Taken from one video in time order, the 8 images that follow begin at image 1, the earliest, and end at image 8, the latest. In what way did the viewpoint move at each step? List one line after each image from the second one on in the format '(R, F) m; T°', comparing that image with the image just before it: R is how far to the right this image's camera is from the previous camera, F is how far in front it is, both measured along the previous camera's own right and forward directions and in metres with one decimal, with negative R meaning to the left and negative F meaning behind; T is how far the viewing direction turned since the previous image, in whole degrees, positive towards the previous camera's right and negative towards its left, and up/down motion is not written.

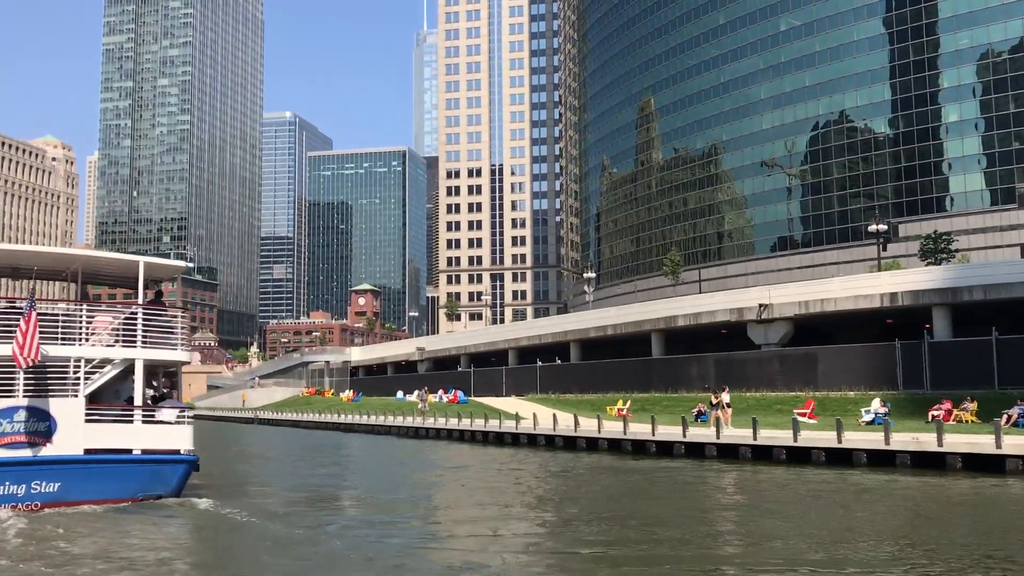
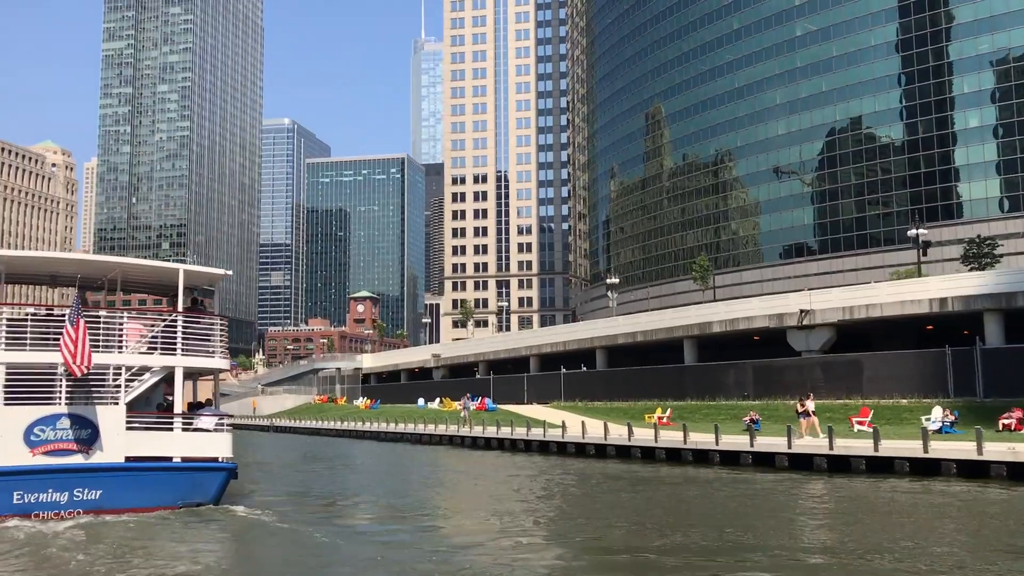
(-1.4, +0.8) m; 0°
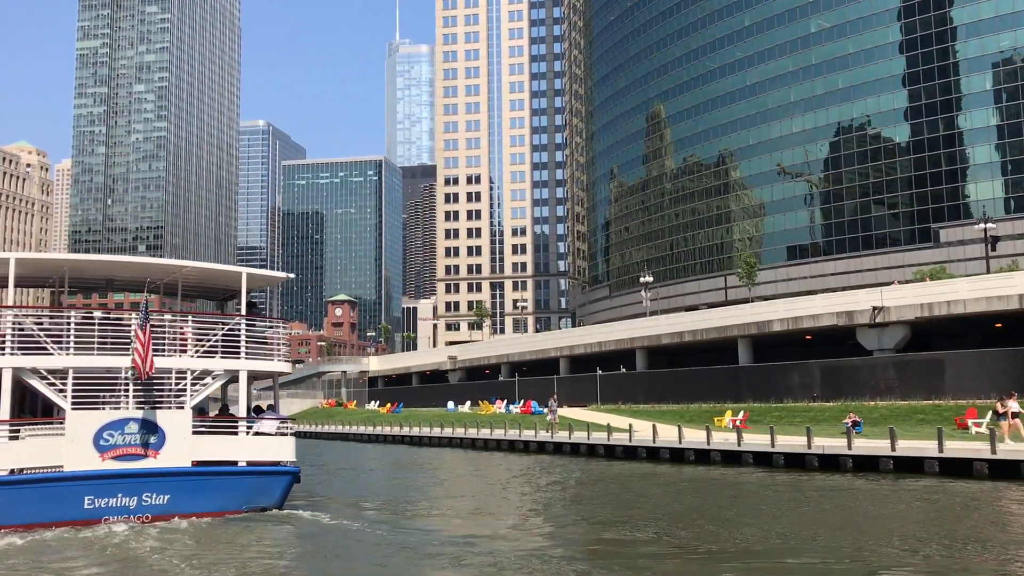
(-2.9, +1.8) m; +2°
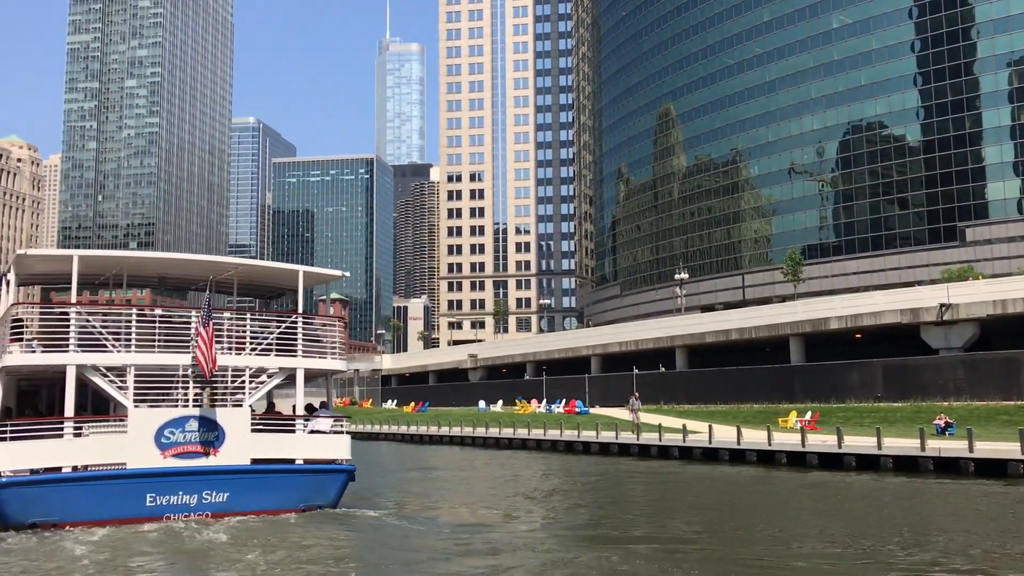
(-2.2, +1.3) m; +1°
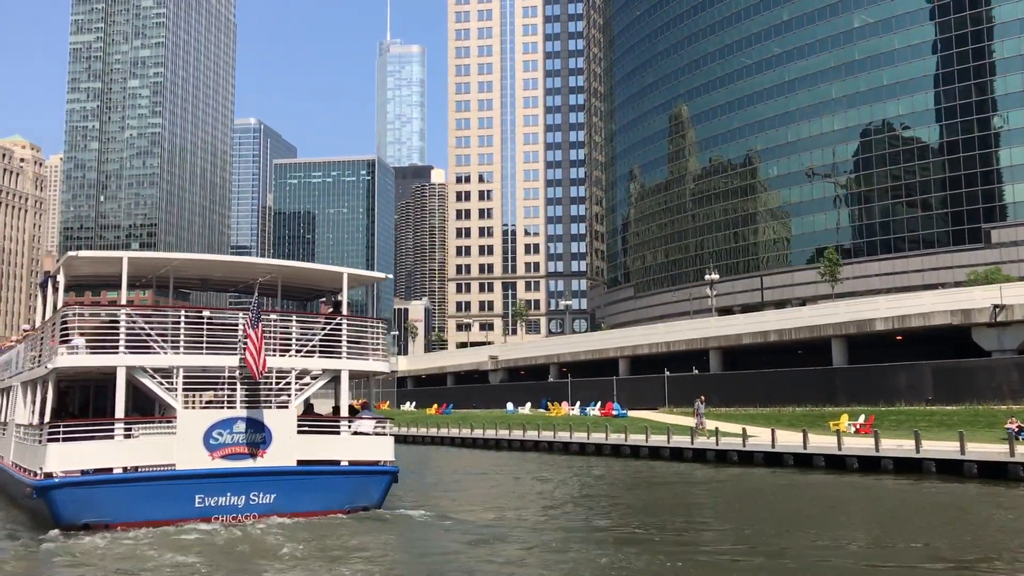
(-1.4, +0.8) m; 0°
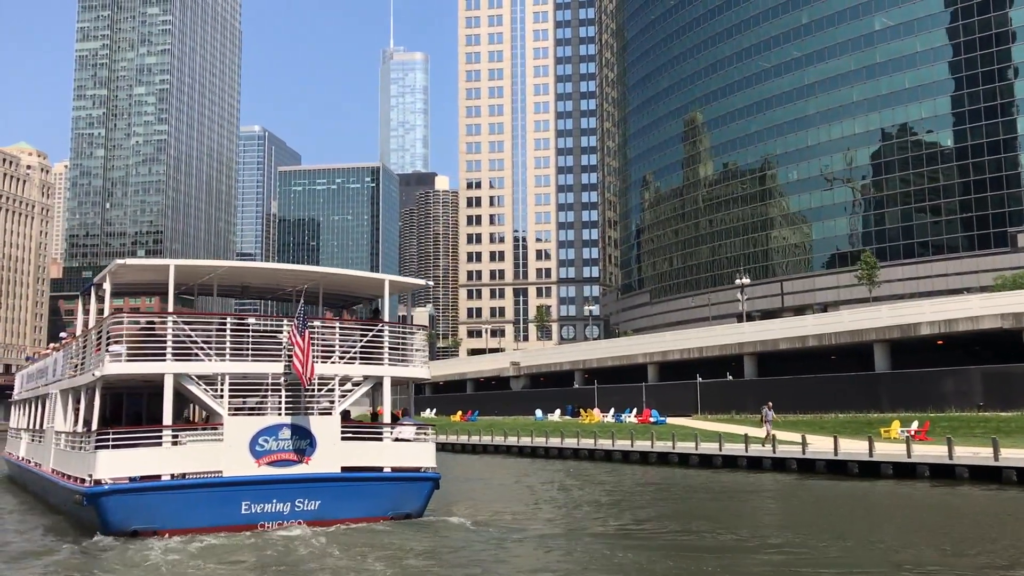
(-1.2, +0.7) m; 0°
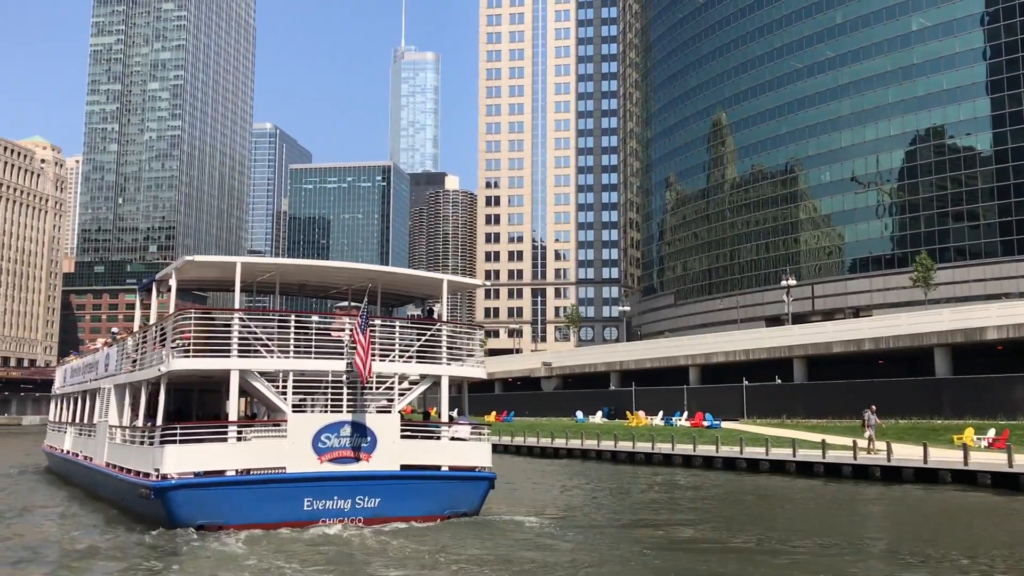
(-1.5, +1.0) m; 0°
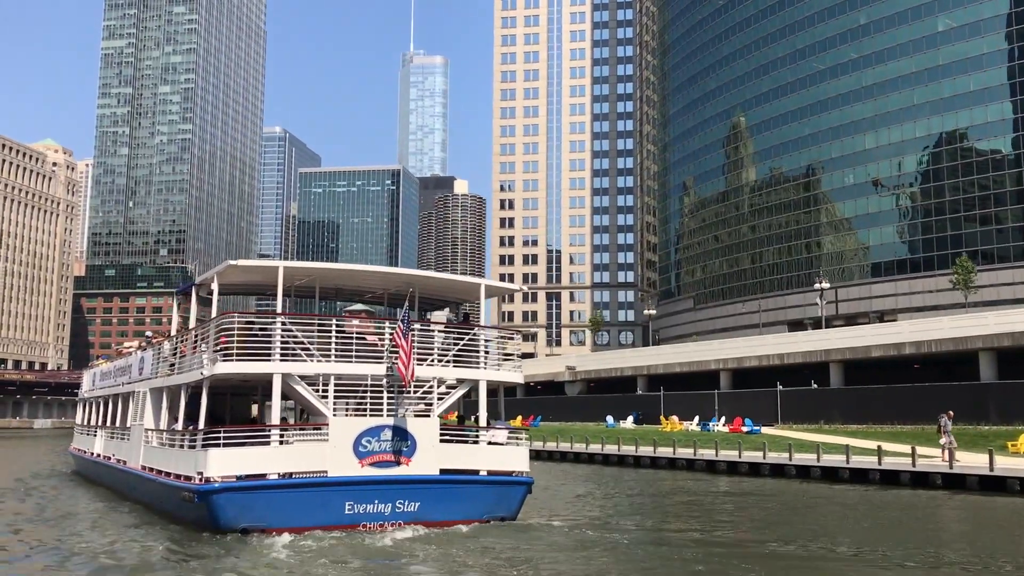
(-0.9, +0.7) m; 0°
